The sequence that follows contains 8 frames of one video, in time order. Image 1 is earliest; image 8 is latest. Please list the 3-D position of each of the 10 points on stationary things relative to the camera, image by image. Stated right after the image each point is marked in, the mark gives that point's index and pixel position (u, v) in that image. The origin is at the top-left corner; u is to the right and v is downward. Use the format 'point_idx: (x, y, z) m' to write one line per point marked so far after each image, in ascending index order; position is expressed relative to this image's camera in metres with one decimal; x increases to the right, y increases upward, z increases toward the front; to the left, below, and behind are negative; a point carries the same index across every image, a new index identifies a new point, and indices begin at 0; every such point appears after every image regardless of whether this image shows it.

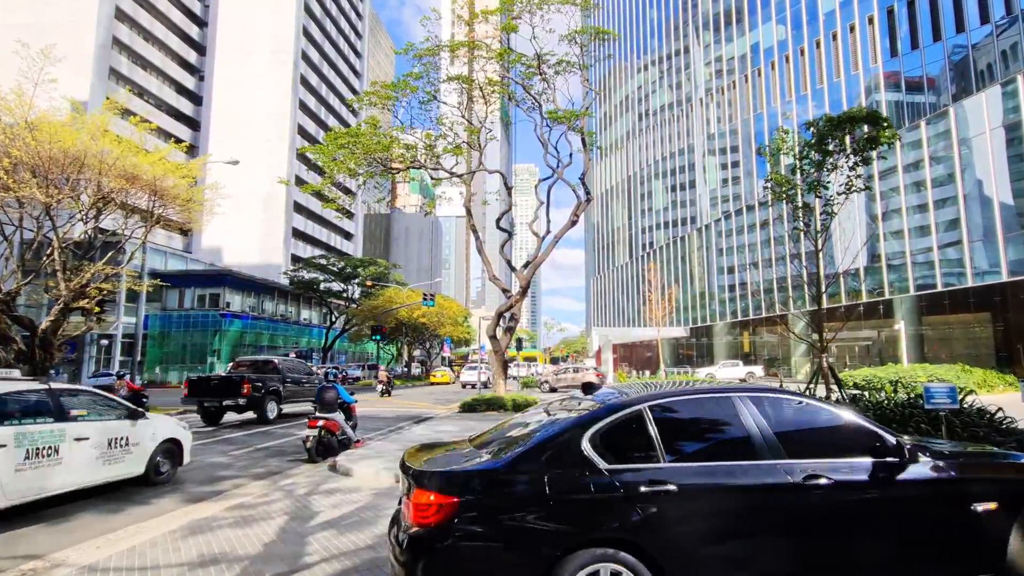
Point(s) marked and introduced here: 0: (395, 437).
0: (-2.6, -3.3, +11.7) m
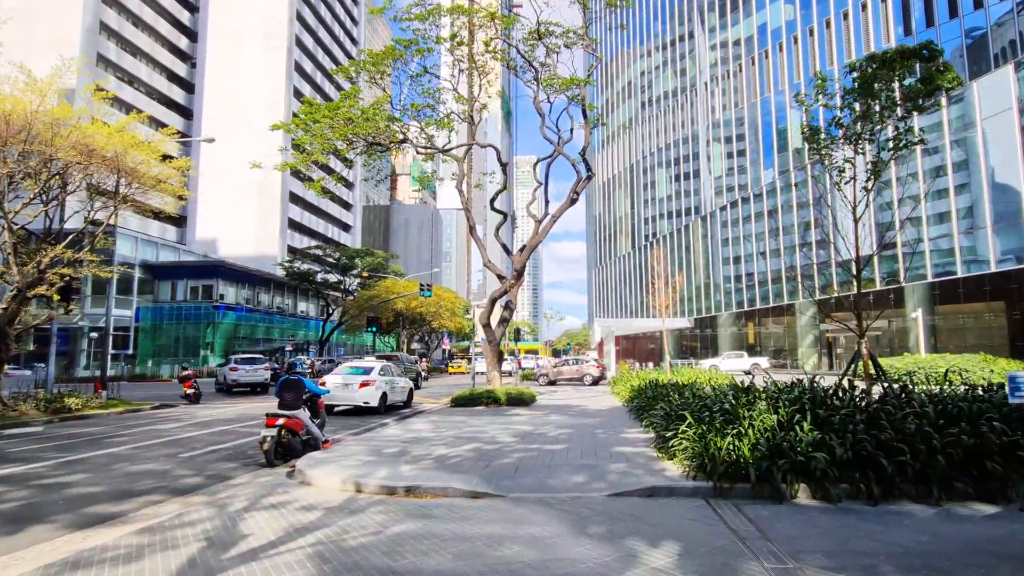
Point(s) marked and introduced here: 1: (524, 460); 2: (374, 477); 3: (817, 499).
0: (-2.8, -3.0, +10.6) m
1: (+0.2, -2.5, +7.6) m
2: (-1.8, -2.4, +6.6) m
3: (+3.1, -2.2, +5.4) m
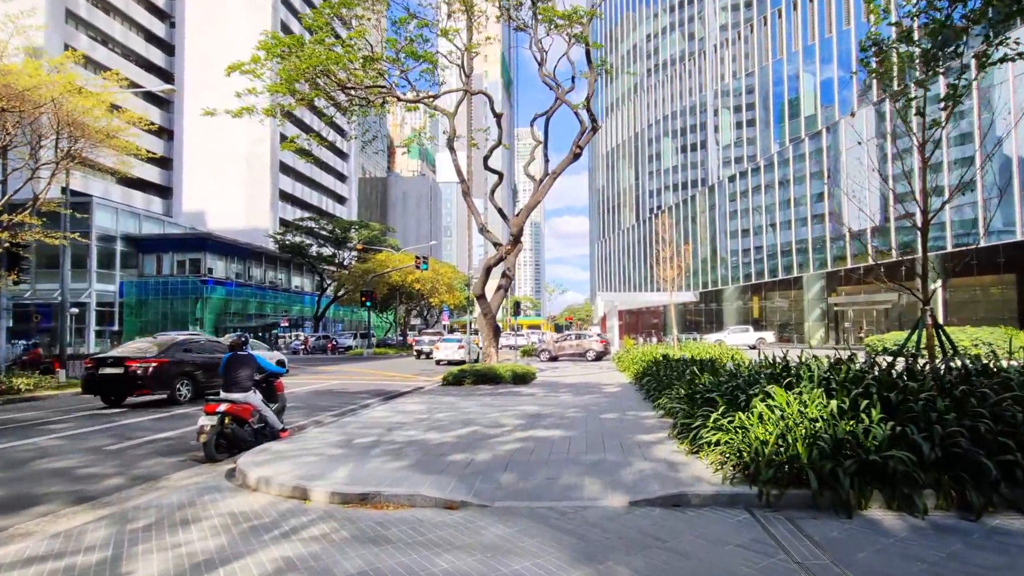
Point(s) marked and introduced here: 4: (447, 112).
0: (-2.9, -2.3, +9.3) m
1: (0.0, -2.0, +6.3) m
2: (-1.9, -1.9, +5.3) m
3: (+3.0, -1.8, +4.1) m
4: (-2.2, +6.0, +17.9) m
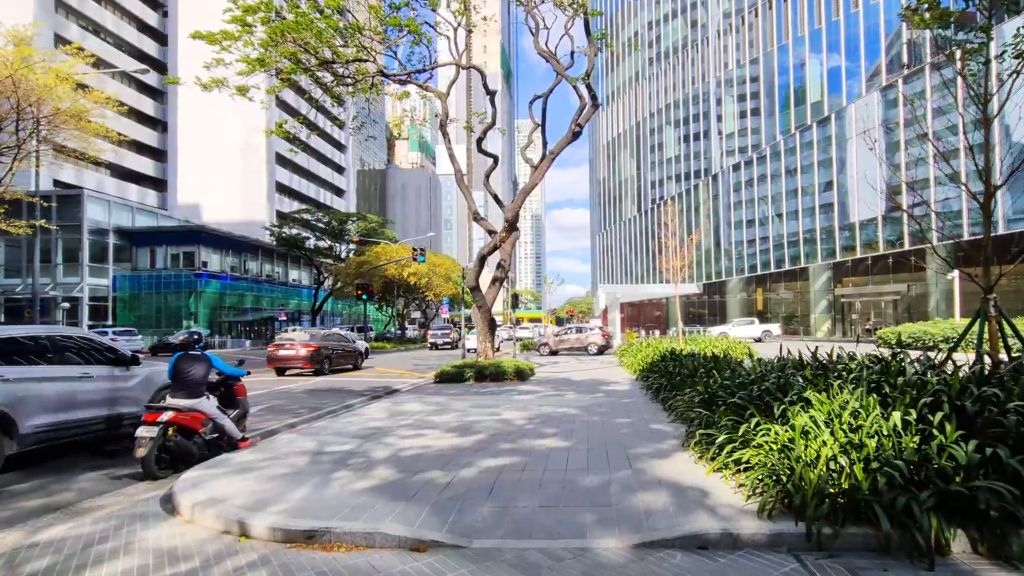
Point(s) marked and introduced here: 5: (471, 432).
0: (-3.0, -2.2, +8.4) m
1: (-0.1, -1.9, +5.4) m
2: (-2.0, -1.8, +4.4) m
3: (+2.9, -1.7, +3.2) m
4: (-2.4, +6.2, +16.9) m
5: (-0.6, -2.0, +7.5) m
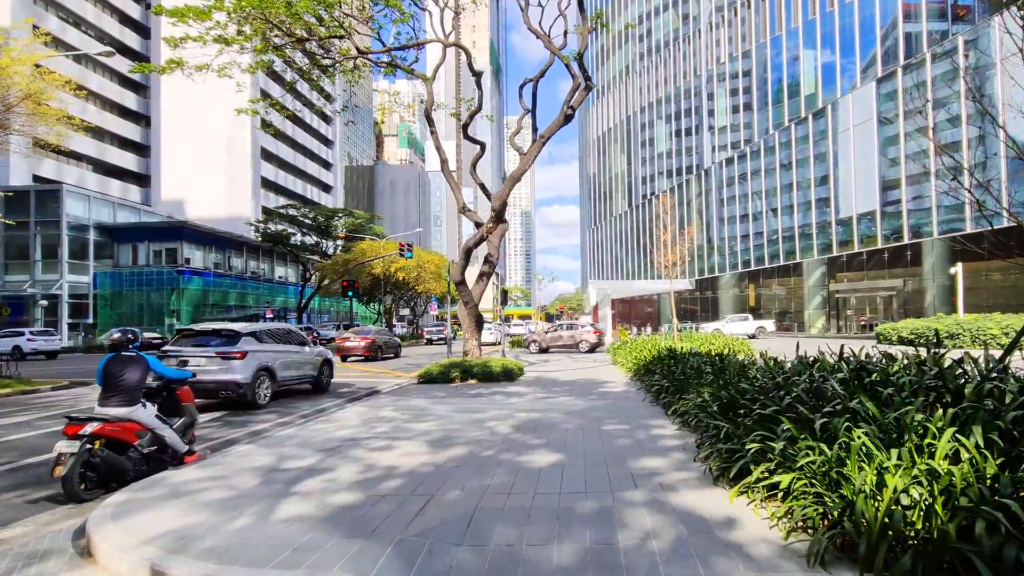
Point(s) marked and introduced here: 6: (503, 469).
0: (-3.1, -2.1, +7.5) m
1: (-0.2, -1.8, +4.6) m
2: (-2.1, -1.8, +3.5) m
3: (+2.8, -1.6, +2.4) m
4: (-2.7, +6.4, +16.0) m
5: (-0.8, -1.9, +6.6) m
6: (0.0, -1.8, +5.4) m
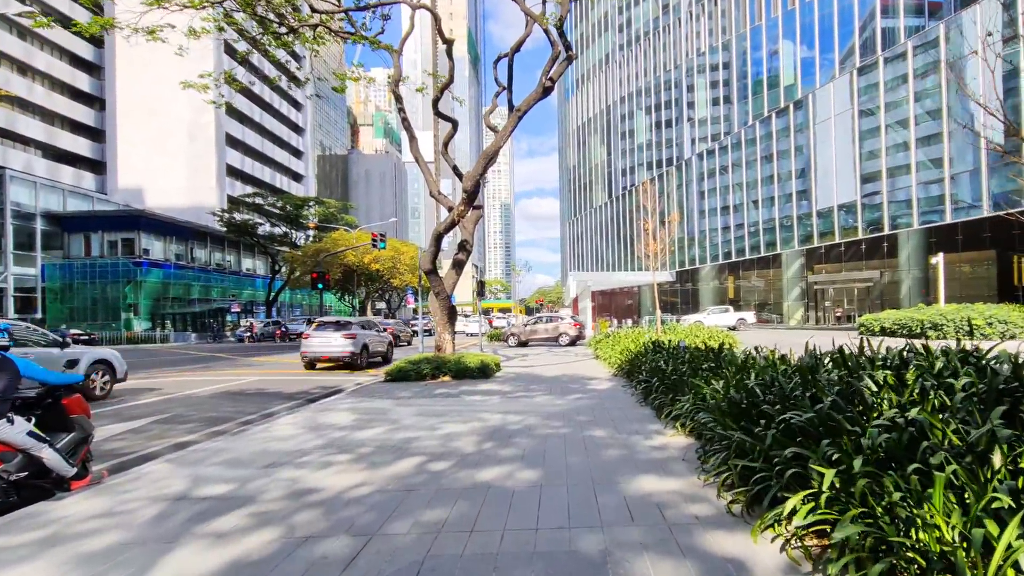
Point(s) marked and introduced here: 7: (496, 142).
0: (-3.5, -1.9, +6.3) m
1: (-0.4, -1.6, +3.5) m
2: (-2.3, -1.6, +2.4) m
3: (+2.7, -1.4, +1.5) m
4: (-3.4, +6.7, +14.7) m
5: (-1.1, -1.8, +5.5) m
6: (-0.3, -1.7, +4.3) m
7: (-0.3, +3.1, +11.3) m
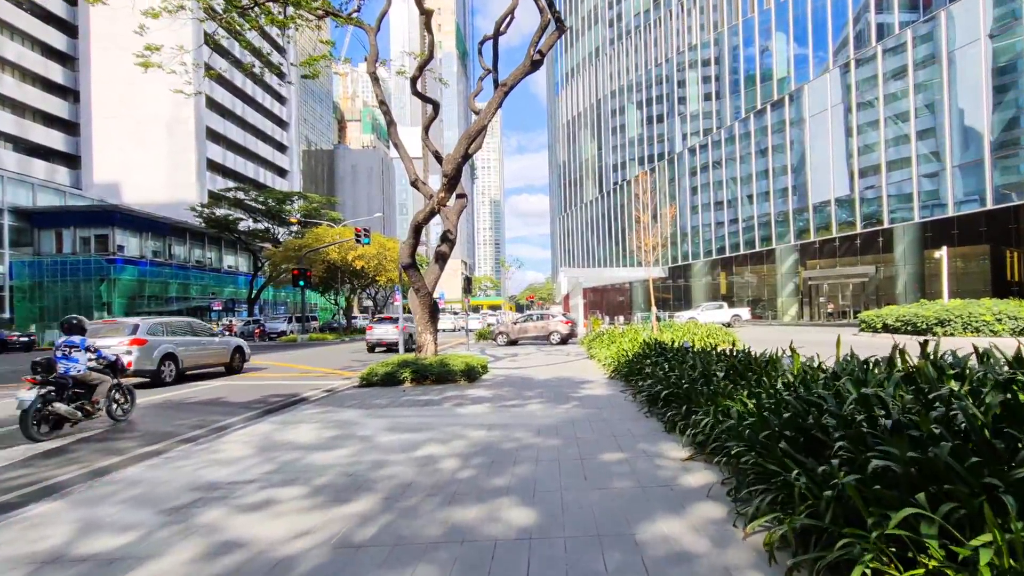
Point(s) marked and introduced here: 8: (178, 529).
0: (-3.6, -1.9, +5.2) m
1: (-0.5, -1.6, +2.4) m
2: (-2.4, -1.6, +1.3) m
3: (+2.6, -1.4, +0.5) m
4: (-3.7, +6.8, +13.5) m
5: (-1.2, -1.7, +4.5) m
6: (-0.4, -1.6, +3.2) m
7: (-0.6, +3.2, +10.2) m
8: (-2.5, -1.7, +3.8) m
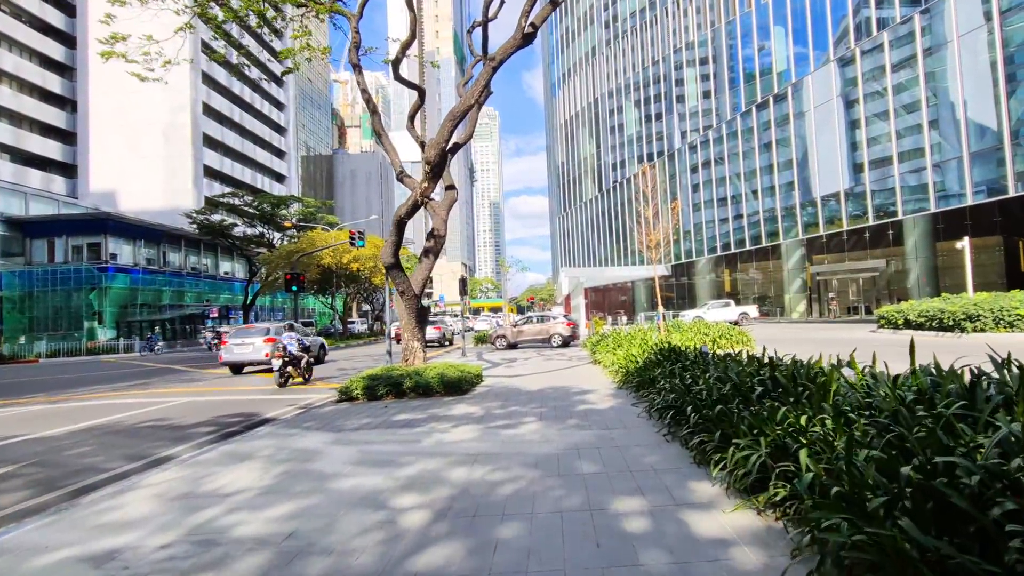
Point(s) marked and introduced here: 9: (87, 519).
0: (-3.7, -1.9, +4.1) m
1: (-0.6, -1.6, +1.4) m
2: (-2.5, -1.6, +0.2) m
3: (+2.5, -1.3, -0.6) m
4: (-3.9, +6.7, +12.5) m
5: (-1.3, -1.7, +3.4) m
6: (-0.5, -1.6, +2.2) m
7: (-0.7, +3.2, +9.1) m
8: (-2.5, -1.8, +2.7) m
9: (-3.5, -1.9, +4.4) m
